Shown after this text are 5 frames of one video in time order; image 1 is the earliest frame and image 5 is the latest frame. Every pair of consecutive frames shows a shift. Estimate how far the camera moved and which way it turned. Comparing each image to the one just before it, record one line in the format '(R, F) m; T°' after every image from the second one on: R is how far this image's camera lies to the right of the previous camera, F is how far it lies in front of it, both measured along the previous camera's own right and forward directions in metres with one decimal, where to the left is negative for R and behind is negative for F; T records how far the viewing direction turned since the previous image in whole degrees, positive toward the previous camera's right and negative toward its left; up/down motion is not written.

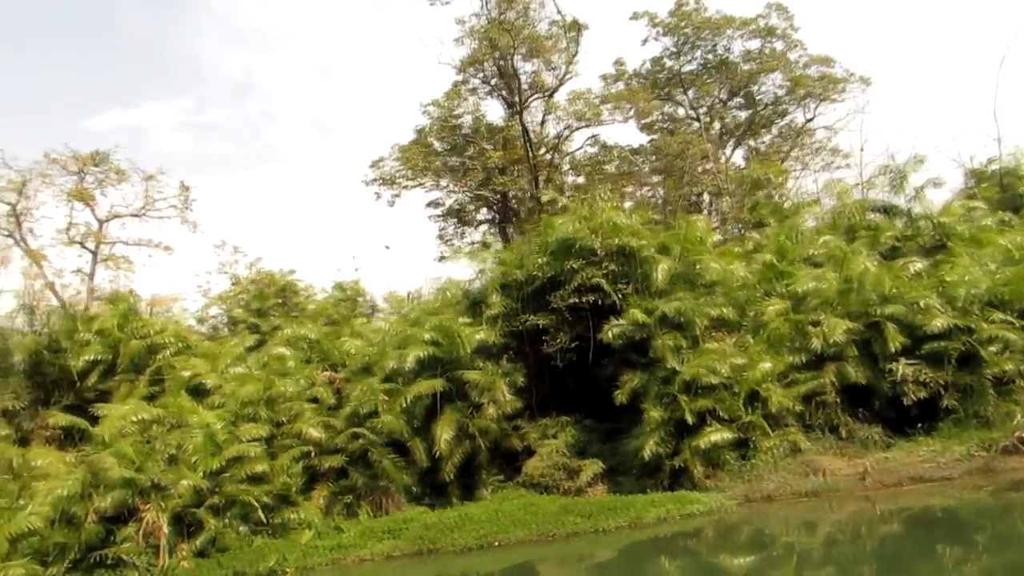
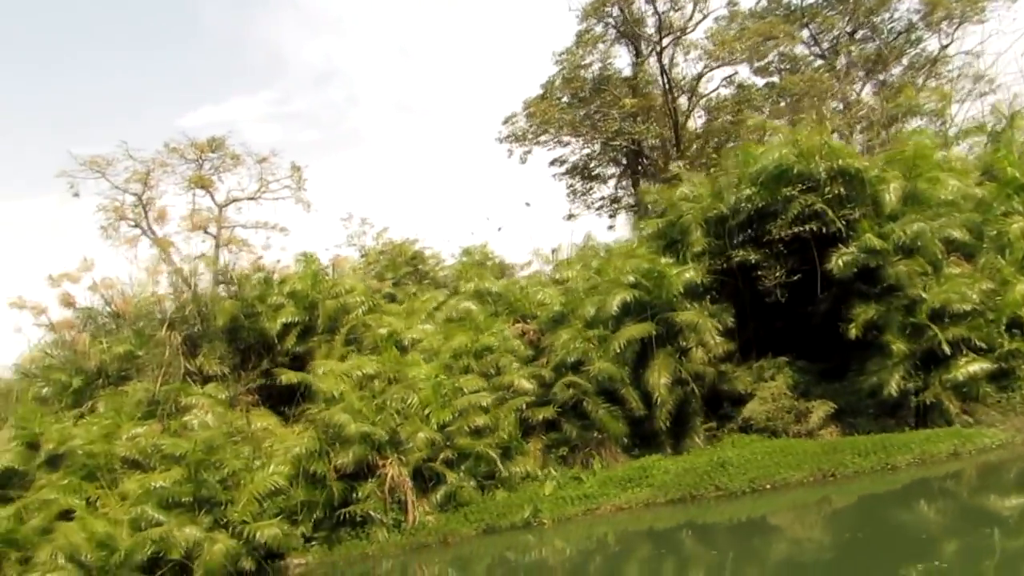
(-1.9, +0.7) m; -6°
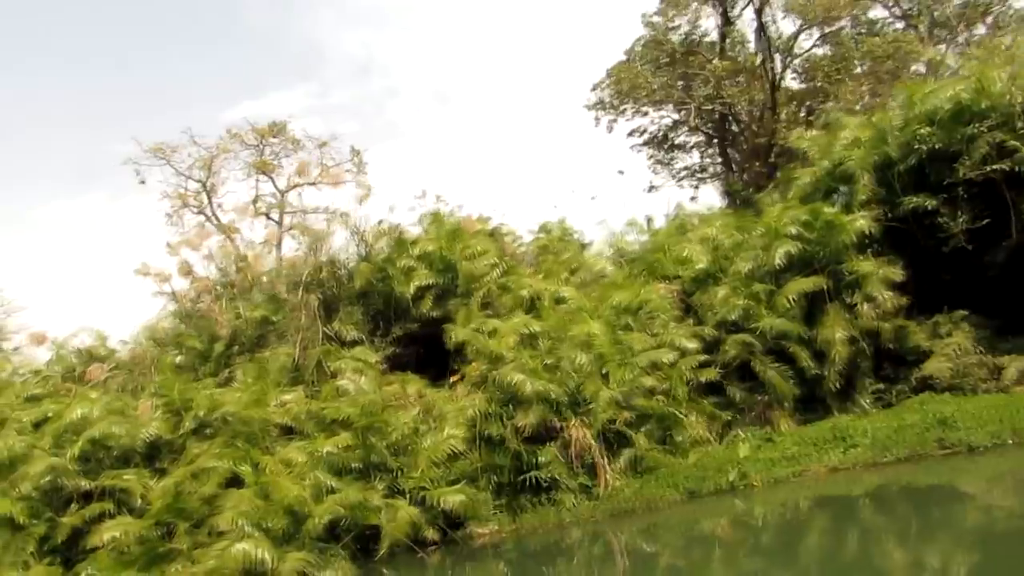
(-1.7, +0.8) m; -3°
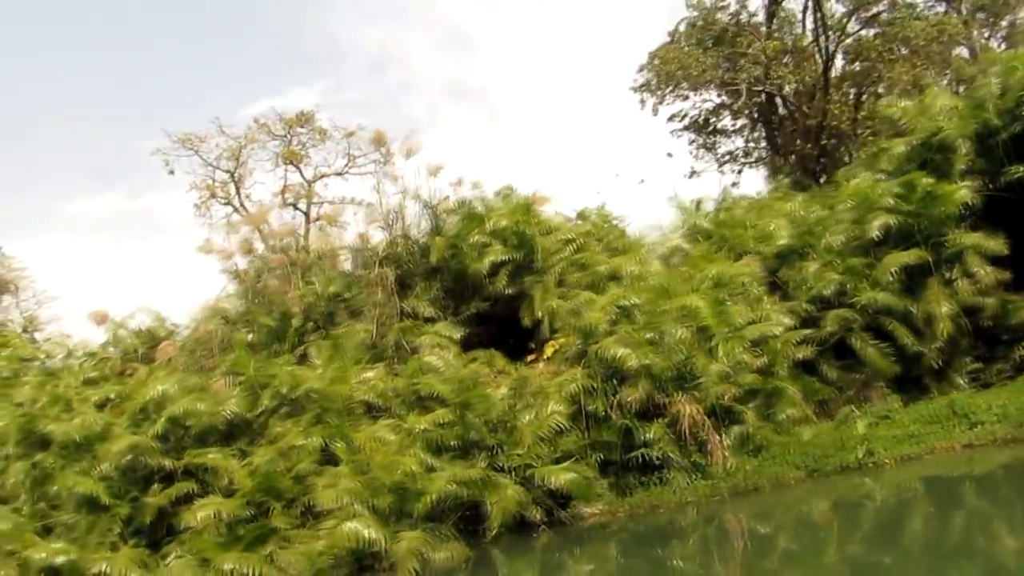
(-1.0, +0.5) m; -1°
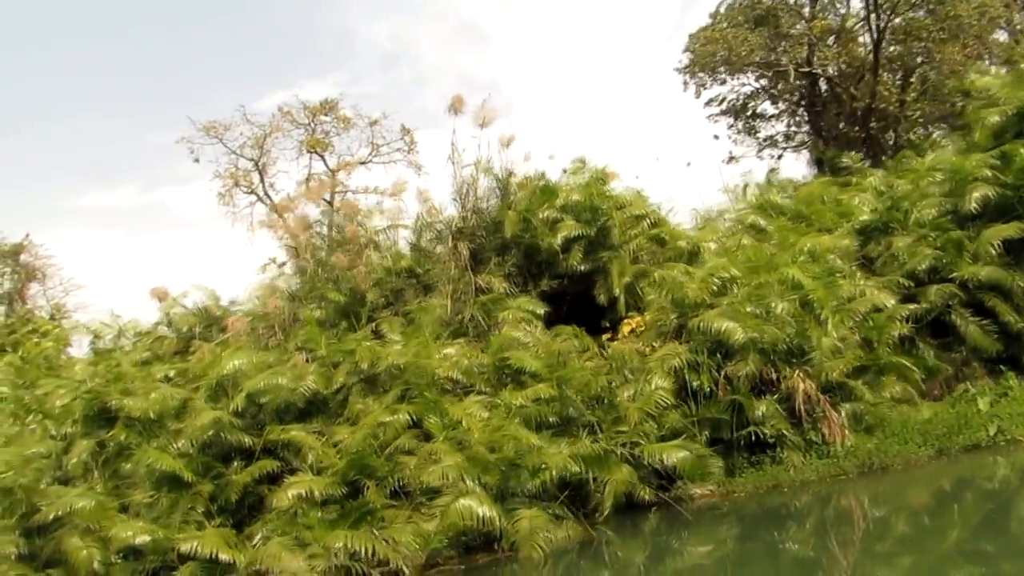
(-0.9, +0.5) m; -1°
